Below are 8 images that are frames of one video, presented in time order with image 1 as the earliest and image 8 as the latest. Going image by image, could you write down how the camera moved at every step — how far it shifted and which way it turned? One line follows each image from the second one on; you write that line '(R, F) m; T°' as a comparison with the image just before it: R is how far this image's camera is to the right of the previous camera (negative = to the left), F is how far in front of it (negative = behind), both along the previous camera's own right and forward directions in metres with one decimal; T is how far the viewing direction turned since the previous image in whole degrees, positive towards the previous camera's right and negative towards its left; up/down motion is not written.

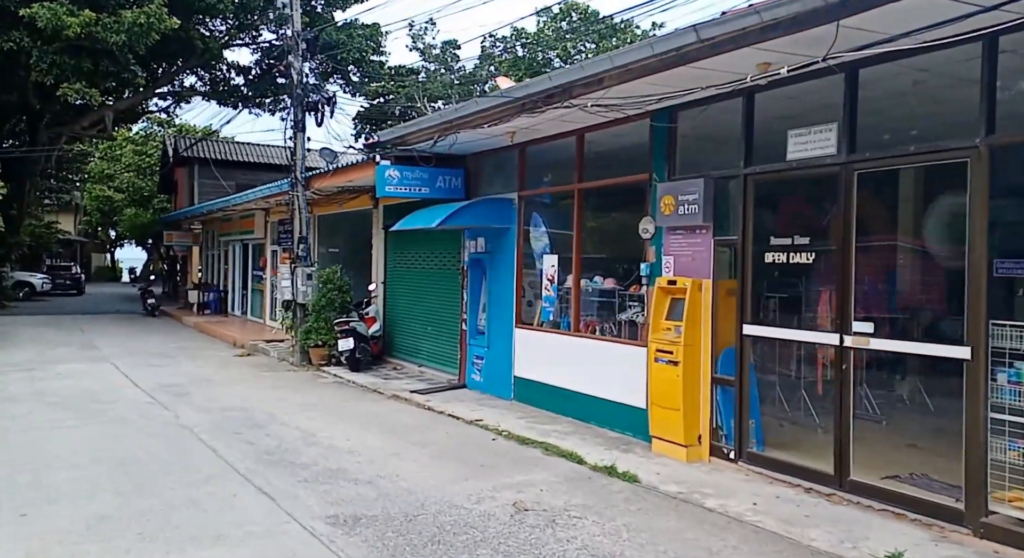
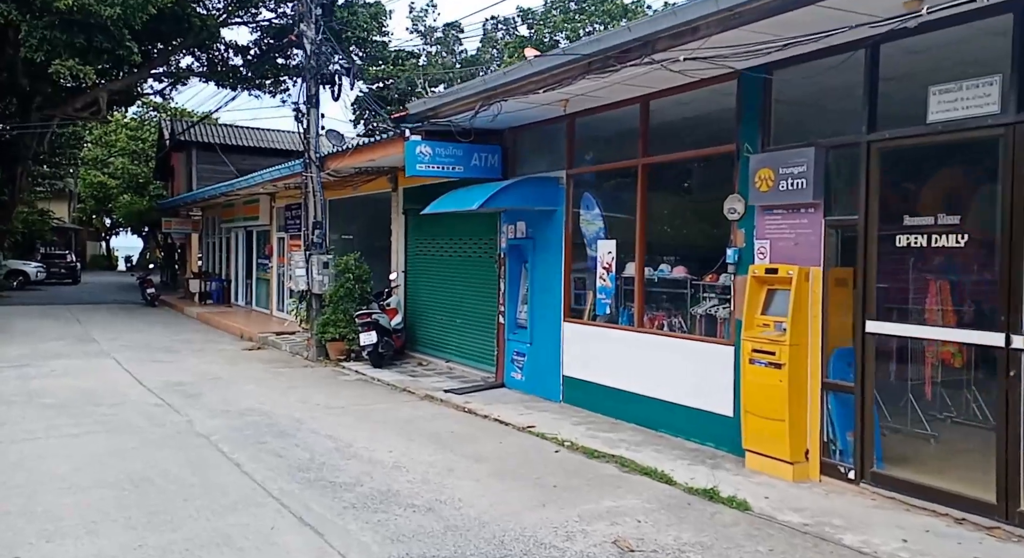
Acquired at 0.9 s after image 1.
(-0.5, +0.9) m; 0°
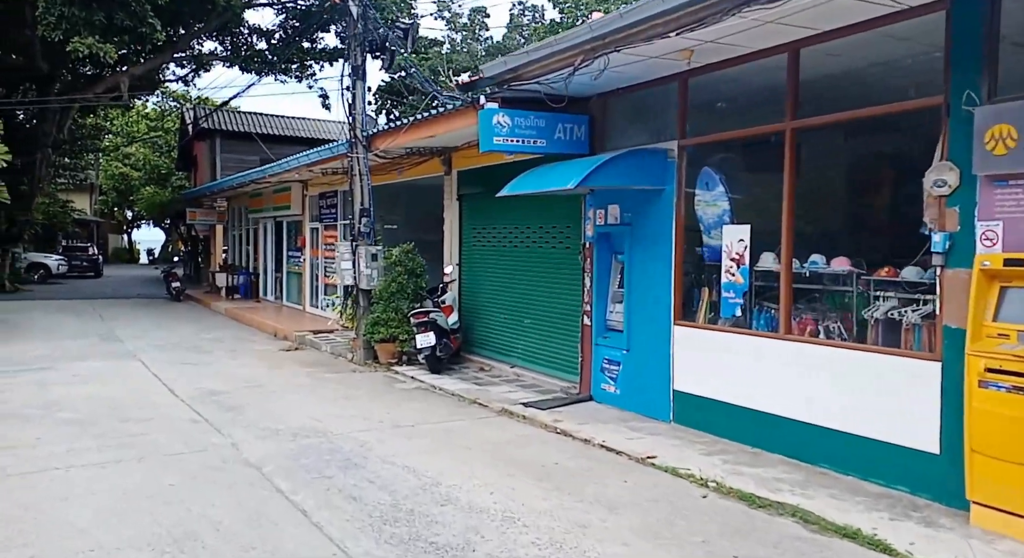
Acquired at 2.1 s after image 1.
(-0.7, +1.4) m; -1°
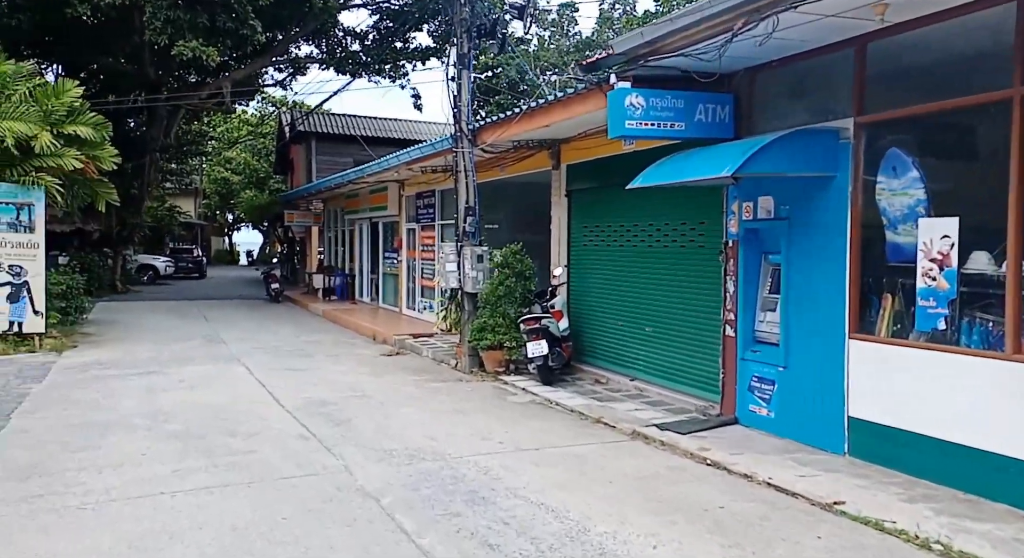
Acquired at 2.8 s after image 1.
(-0.4, +0.9) m; -6°
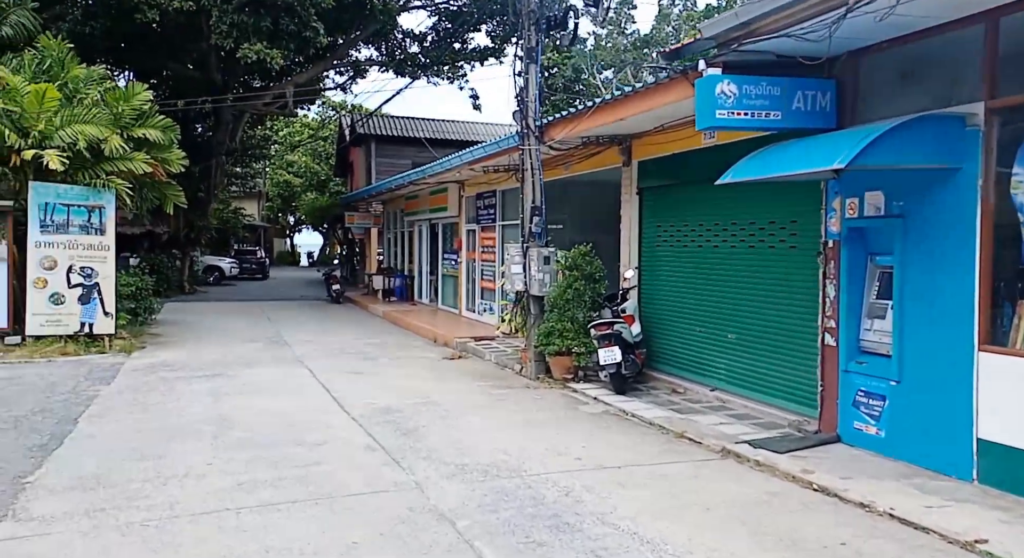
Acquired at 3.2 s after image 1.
(-0.2, +0.5) m; -4°
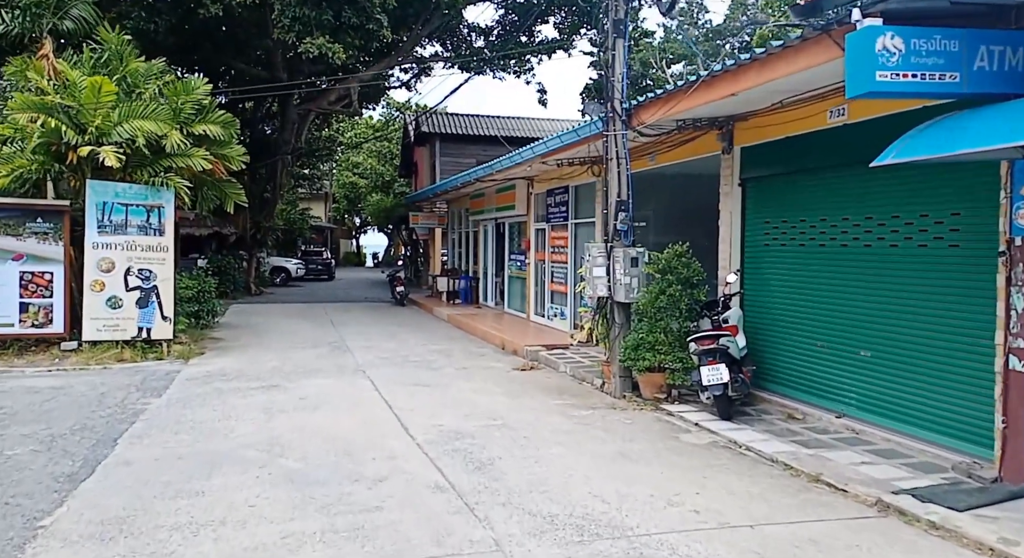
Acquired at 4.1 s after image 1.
(-0.2, +1.2) m; -4°
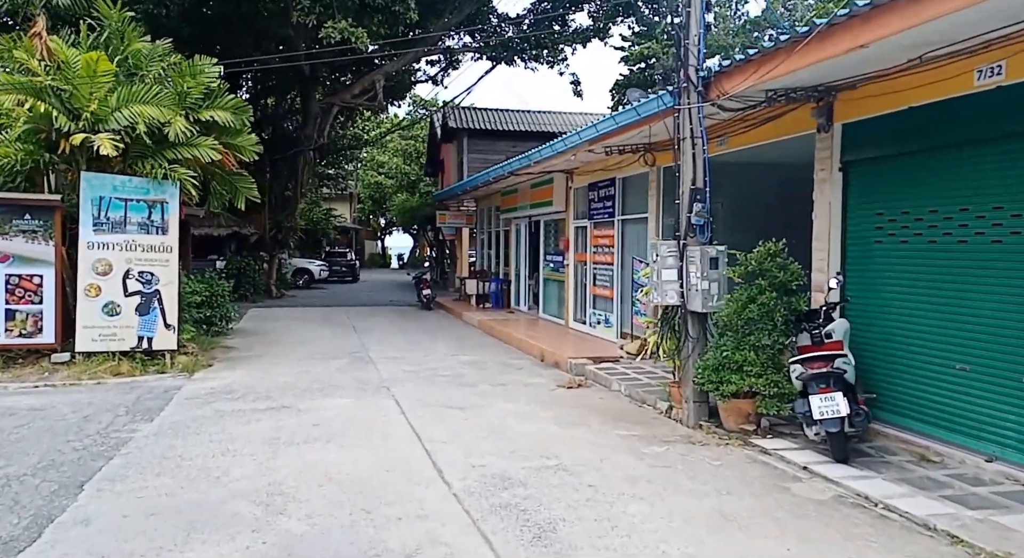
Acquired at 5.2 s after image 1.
(-0.3, +1.6) m; -2°
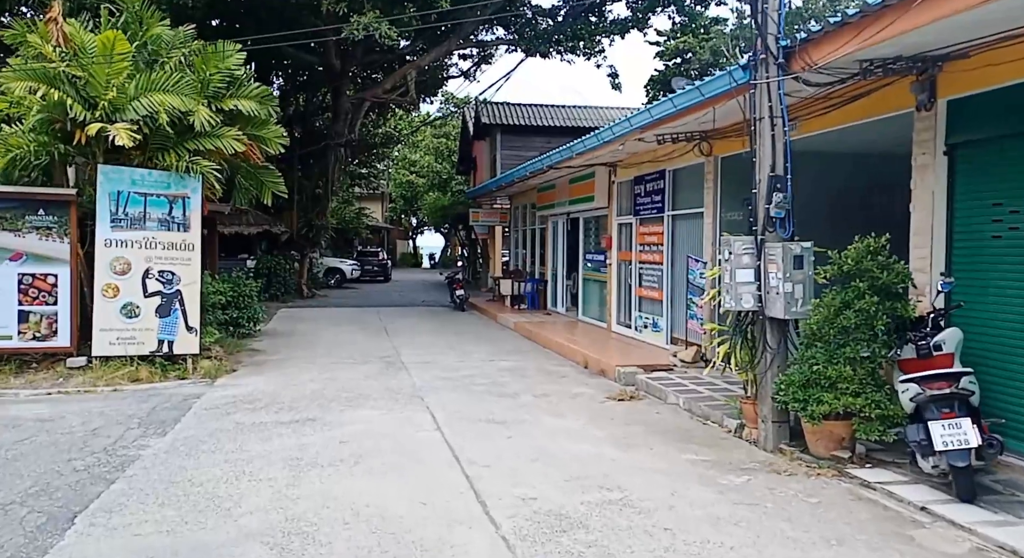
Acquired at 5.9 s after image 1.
(-0.2, +1.0) m; -2°
